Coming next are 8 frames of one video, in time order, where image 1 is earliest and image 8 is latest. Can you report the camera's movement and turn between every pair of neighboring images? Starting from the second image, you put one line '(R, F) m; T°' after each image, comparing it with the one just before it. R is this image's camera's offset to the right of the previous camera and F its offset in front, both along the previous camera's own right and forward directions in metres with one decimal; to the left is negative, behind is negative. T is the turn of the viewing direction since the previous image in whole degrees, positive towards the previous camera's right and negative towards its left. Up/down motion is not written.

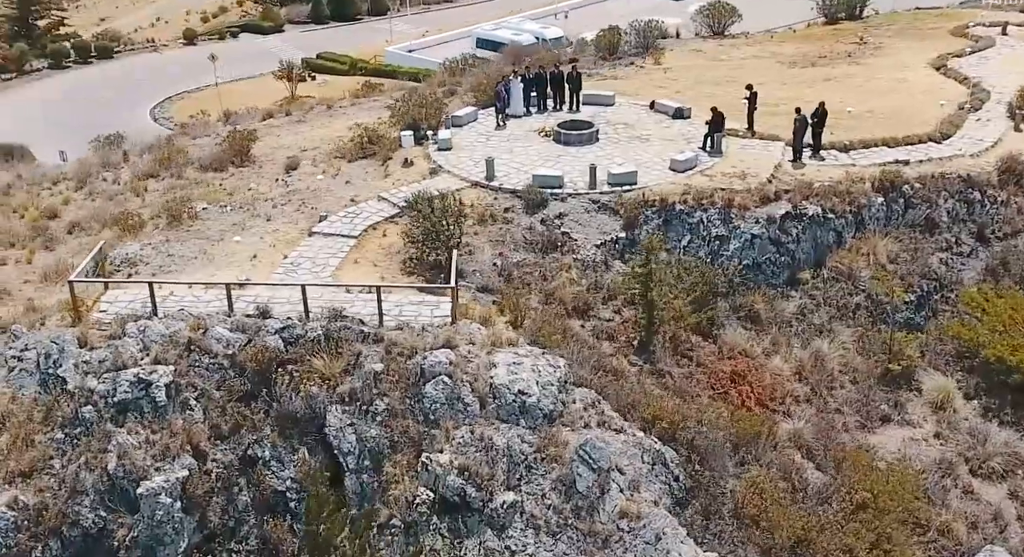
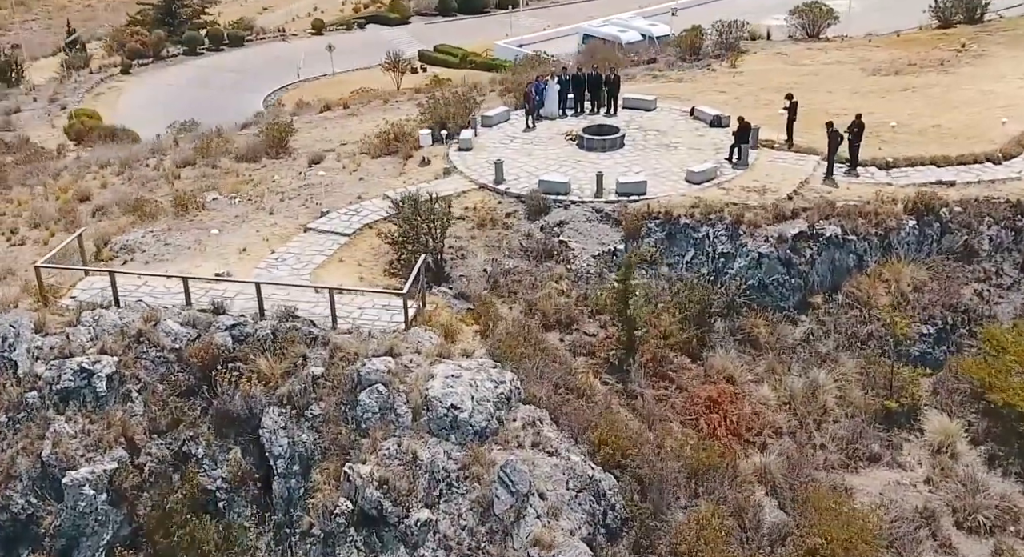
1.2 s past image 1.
(+1.9, +0.5) m; -6°
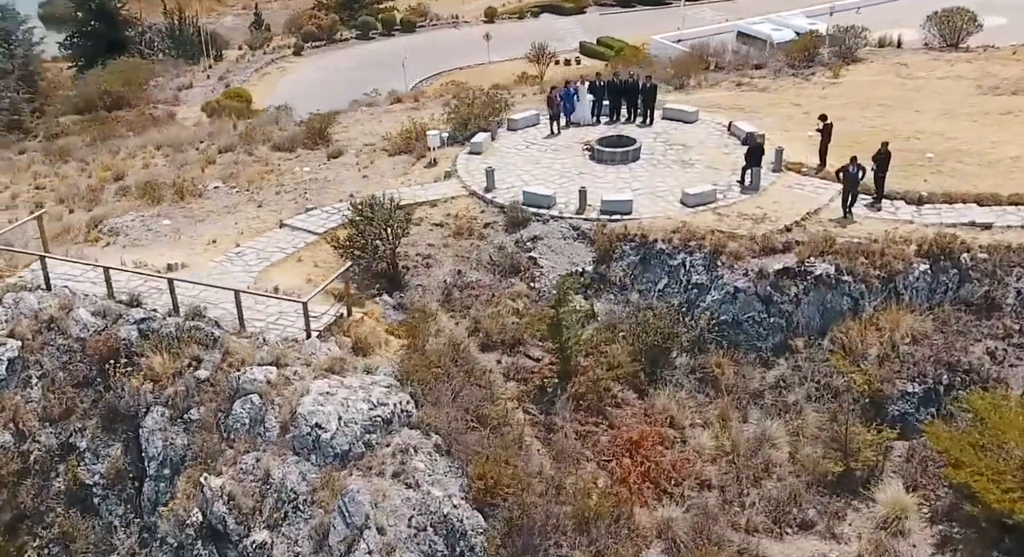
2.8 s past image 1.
(+3.0, +0.8) m; -8°
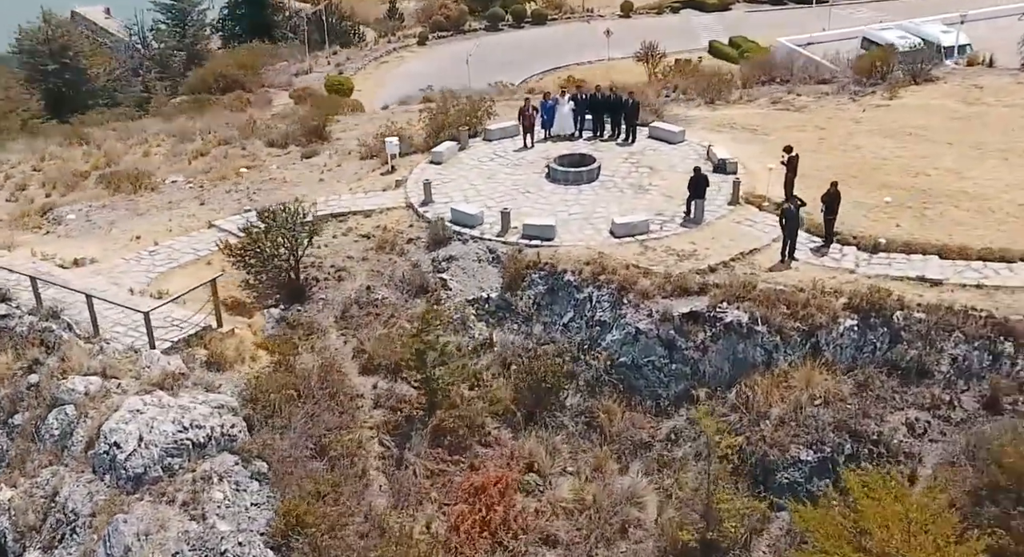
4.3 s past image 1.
(+3.3, +0.8) m; -6°
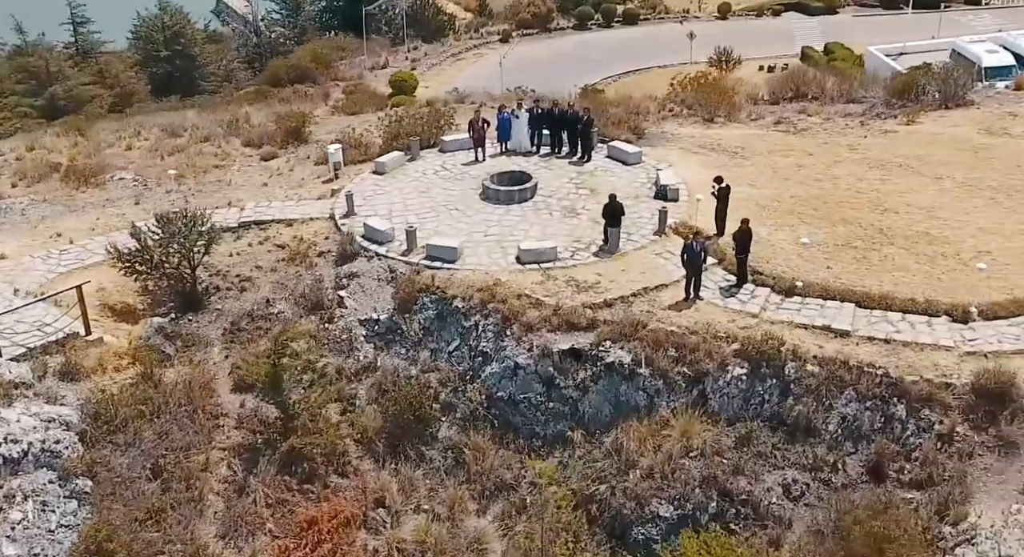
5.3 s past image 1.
(+2.8, +0.7) m; -4°
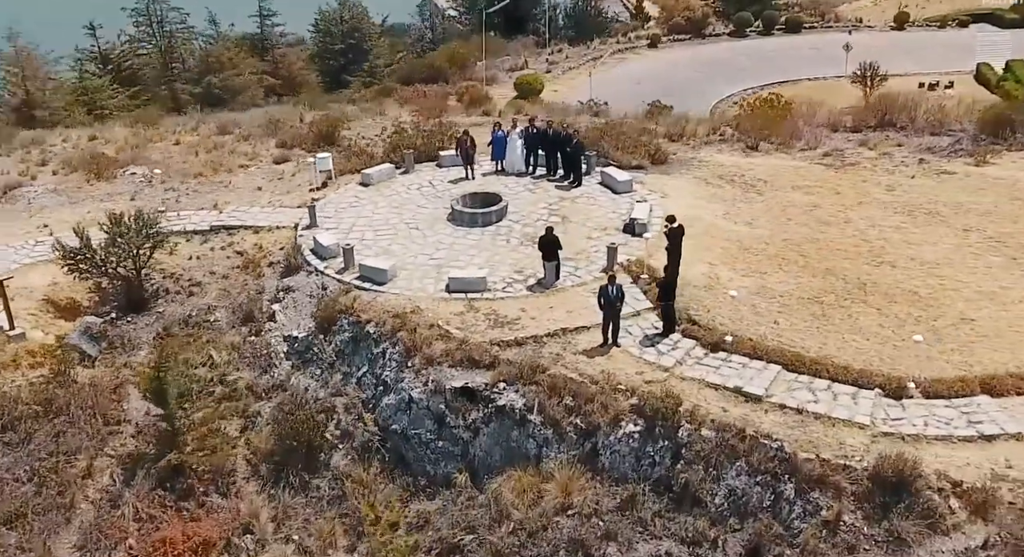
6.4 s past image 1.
(+3.1, +0.7) m; -7°
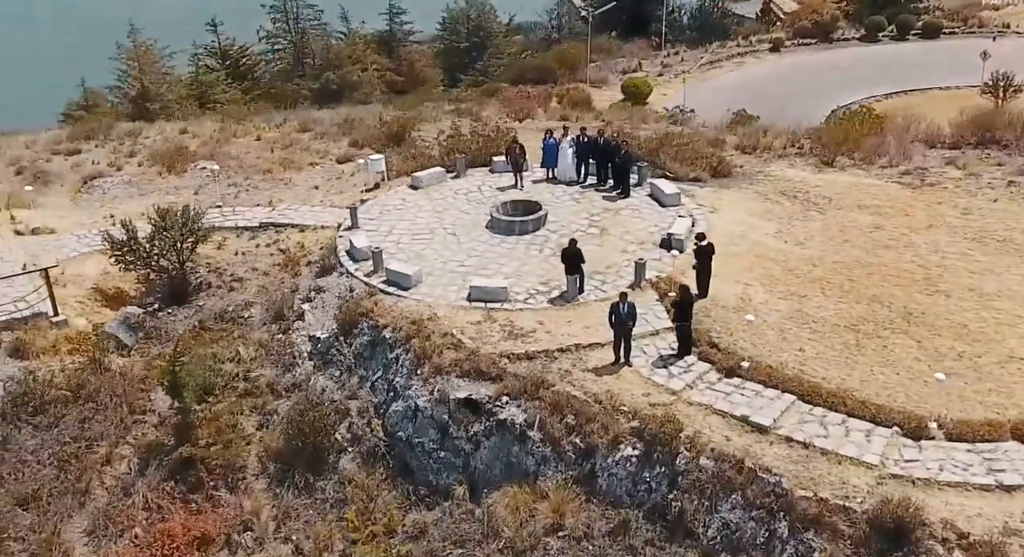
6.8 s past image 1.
(+1.3, +0.2) m; -7°
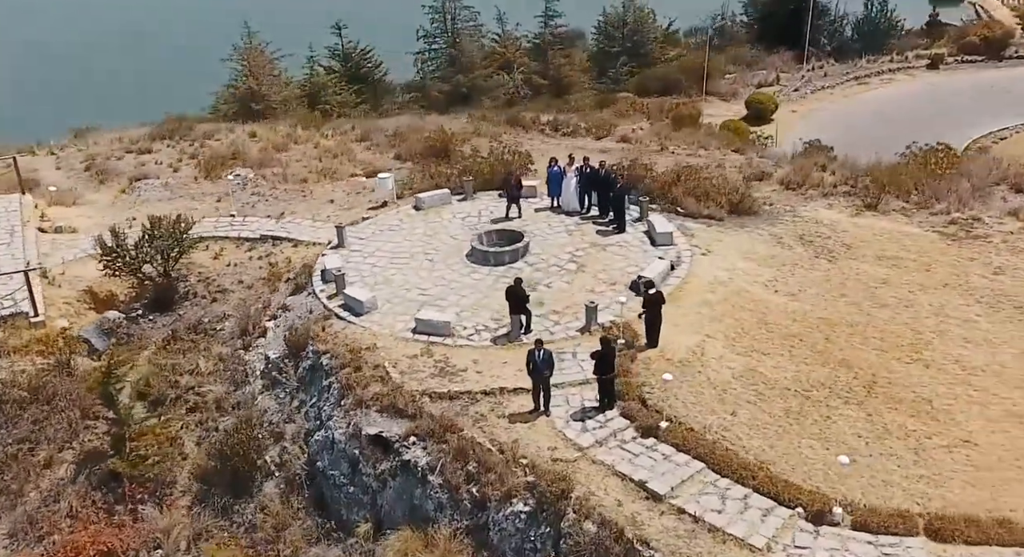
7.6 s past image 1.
(+2.7, +0.3) m; -7°
